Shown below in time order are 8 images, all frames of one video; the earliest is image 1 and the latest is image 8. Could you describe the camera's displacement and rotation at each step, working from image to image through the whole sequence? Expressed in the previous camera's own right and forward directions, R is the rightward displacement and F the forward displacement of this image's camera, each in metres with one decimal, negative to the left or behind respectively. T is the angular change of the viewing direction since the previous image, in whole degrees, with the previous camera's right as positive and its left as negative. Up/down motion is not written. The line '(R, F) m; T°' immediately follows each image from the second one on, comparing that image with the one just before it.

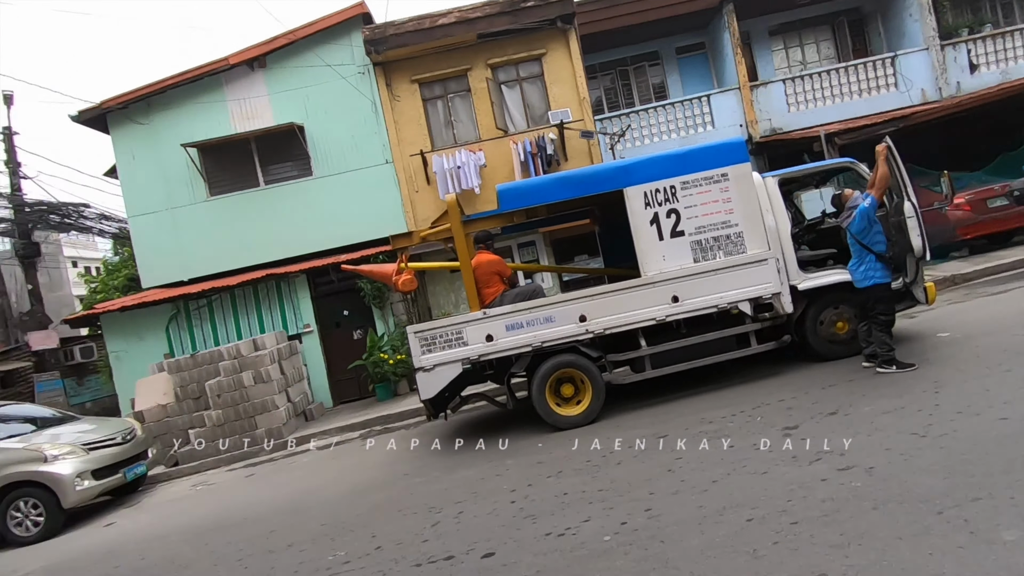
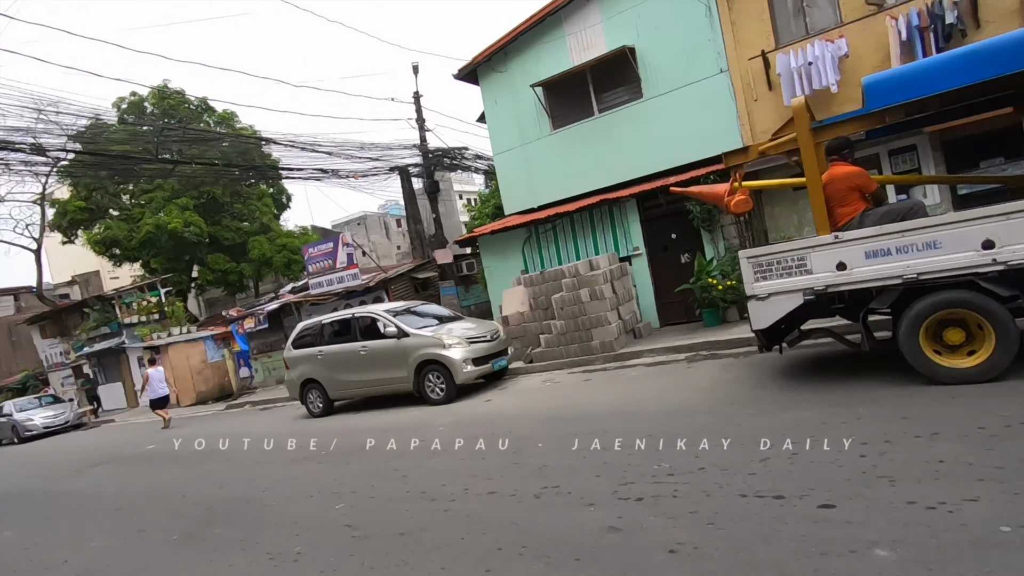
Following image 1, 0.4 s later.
(0.0, +0.4) m; -34°
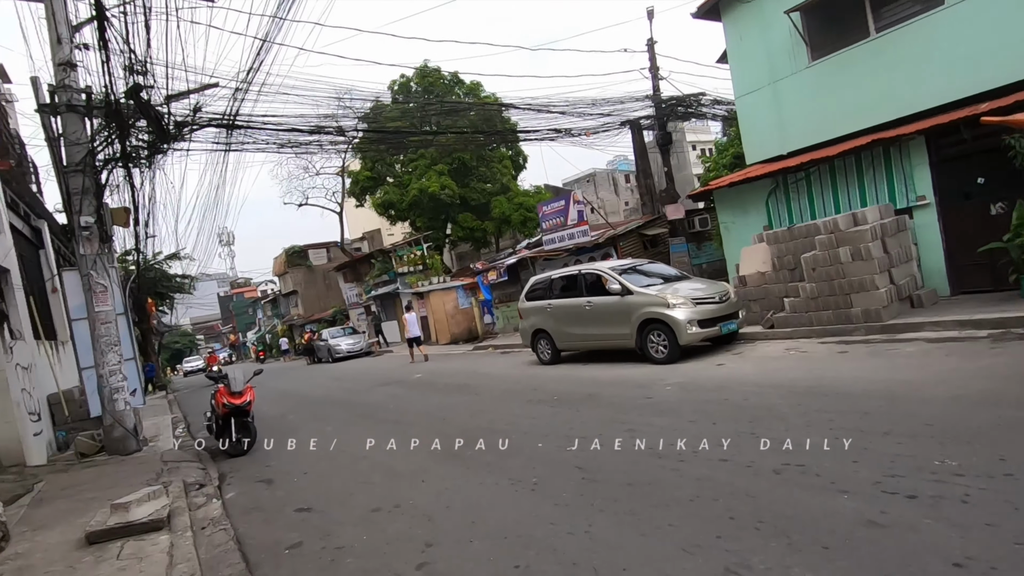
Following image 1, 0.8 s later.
(-0.3, -0.1) m; -24°
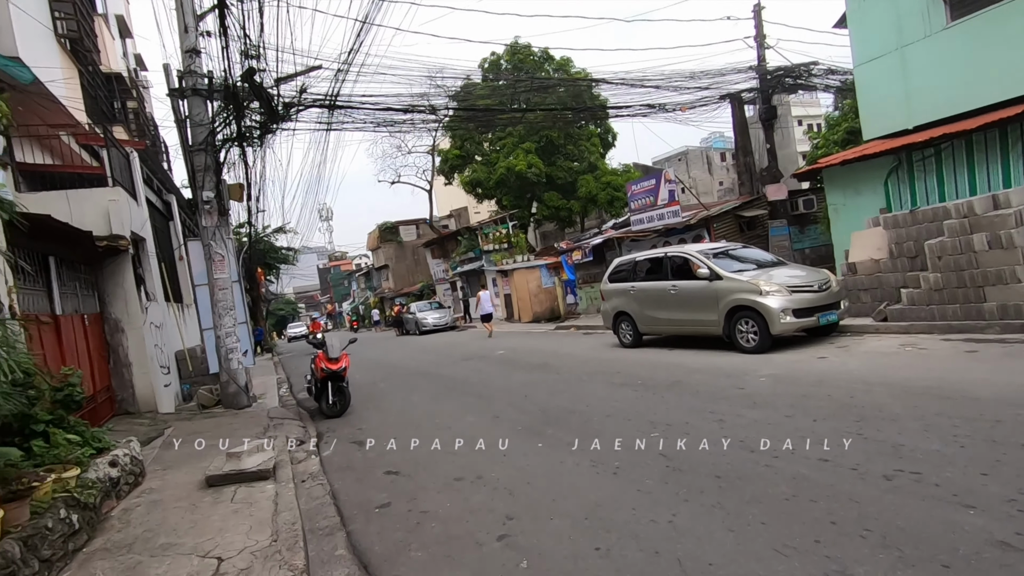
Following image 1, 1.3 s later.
(-0.3, +0.3) m; -9°
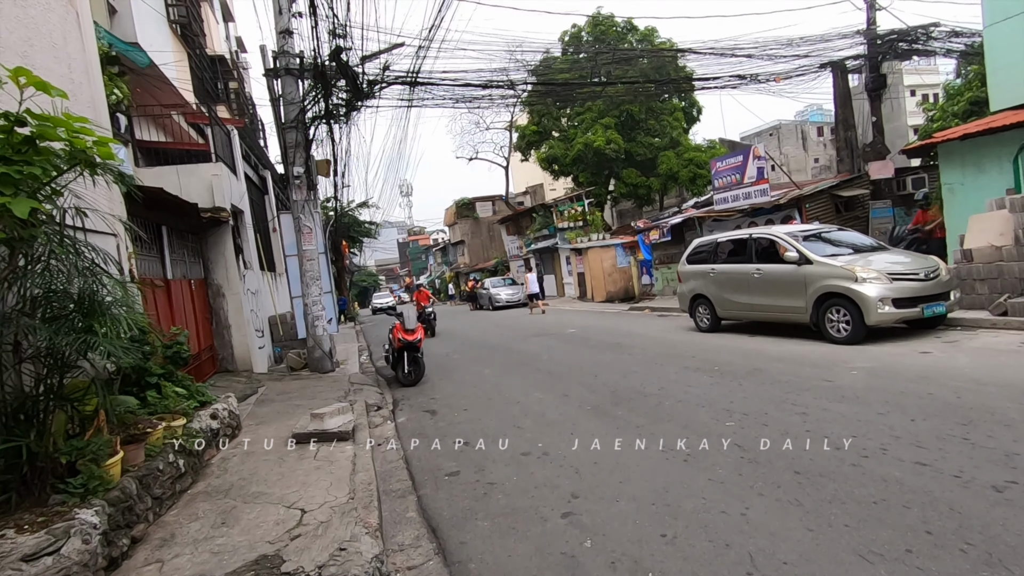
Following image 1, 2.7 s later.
(+0.1, +0.2) m; -8°
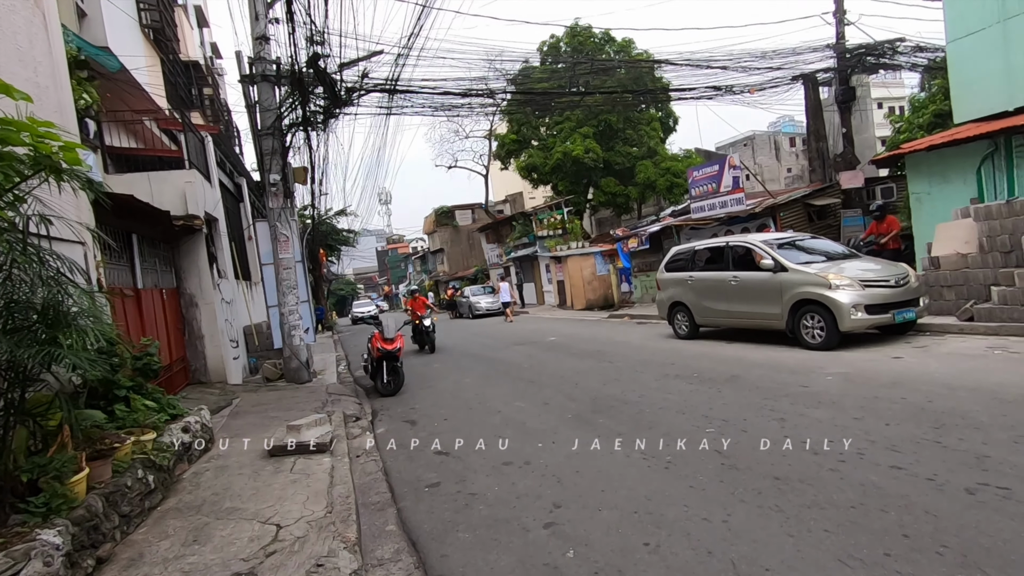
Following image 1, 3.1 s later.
(-0.1, +0.2) m; +2°
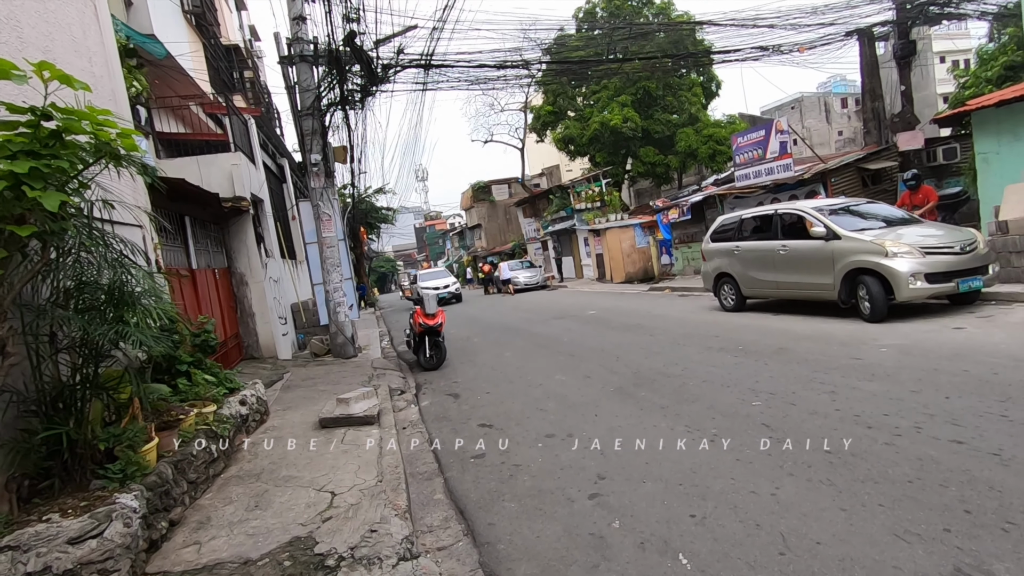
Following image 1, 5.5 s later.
(-0.2, 0.0) m; -4°
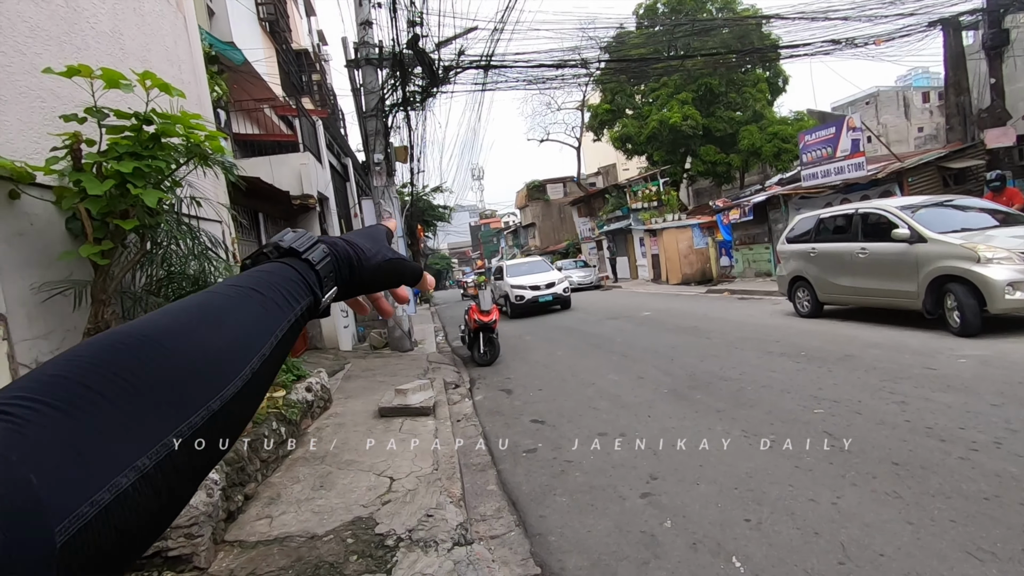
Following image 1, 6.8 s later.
(-0.2, -0.6) m; -6°
